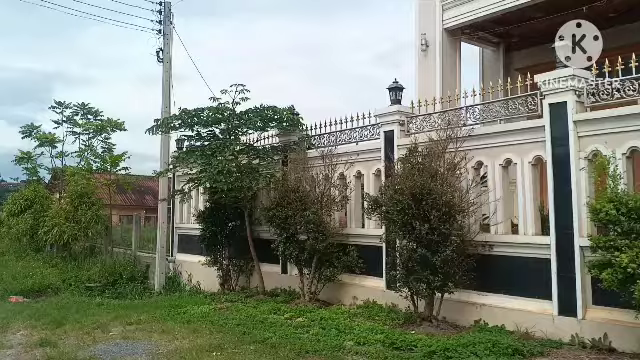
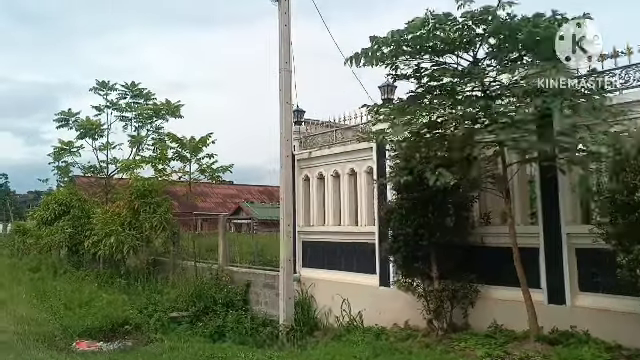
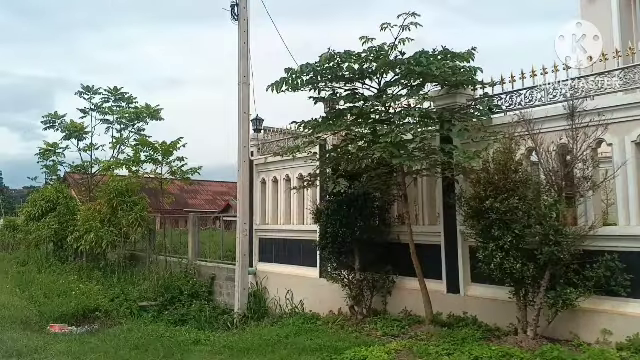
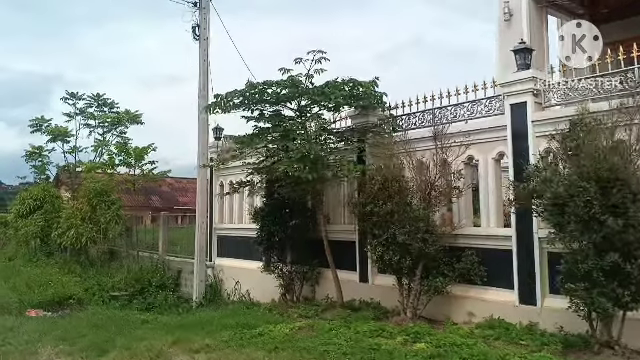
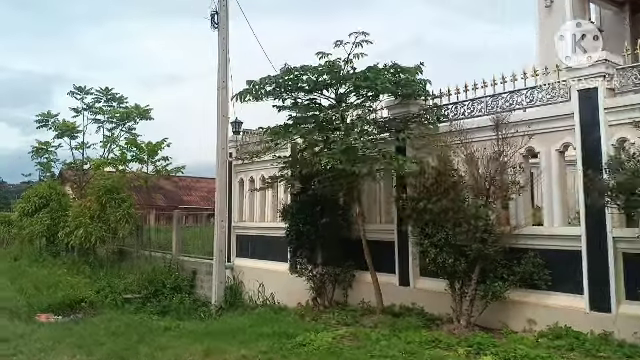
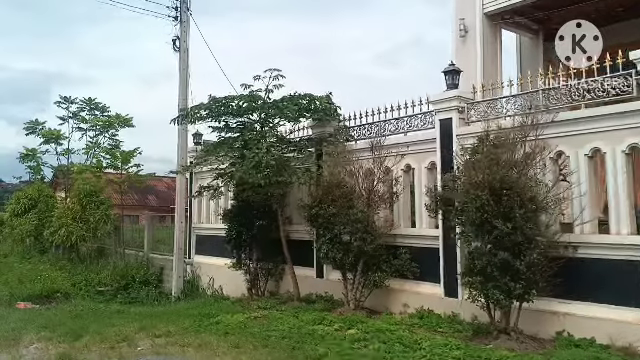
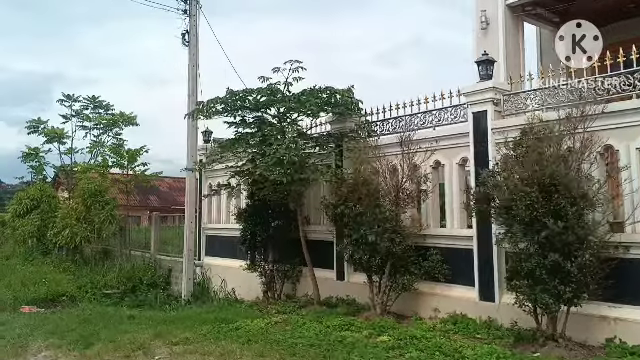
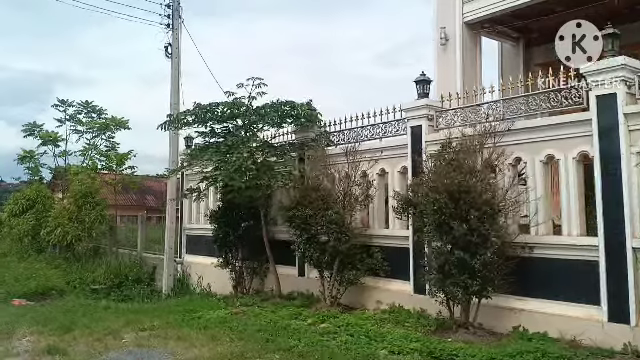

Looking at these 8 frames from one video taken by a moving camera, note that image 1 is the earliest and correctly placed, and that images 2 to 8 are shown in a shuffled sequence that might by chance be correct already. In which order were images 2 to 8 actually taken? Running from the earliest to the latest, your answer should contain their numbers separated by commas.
8, 6, 7, 4, 5, 3, 2
